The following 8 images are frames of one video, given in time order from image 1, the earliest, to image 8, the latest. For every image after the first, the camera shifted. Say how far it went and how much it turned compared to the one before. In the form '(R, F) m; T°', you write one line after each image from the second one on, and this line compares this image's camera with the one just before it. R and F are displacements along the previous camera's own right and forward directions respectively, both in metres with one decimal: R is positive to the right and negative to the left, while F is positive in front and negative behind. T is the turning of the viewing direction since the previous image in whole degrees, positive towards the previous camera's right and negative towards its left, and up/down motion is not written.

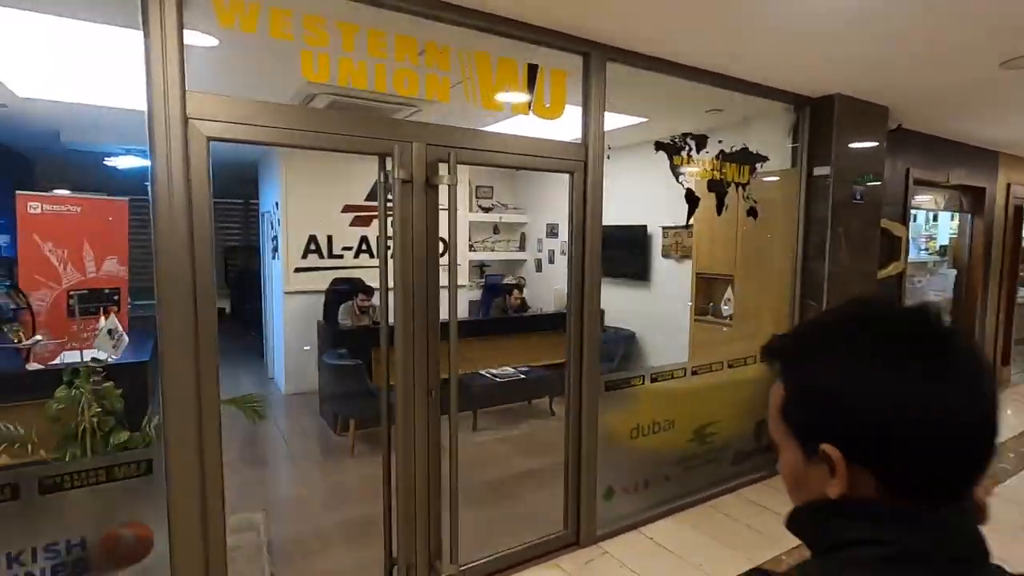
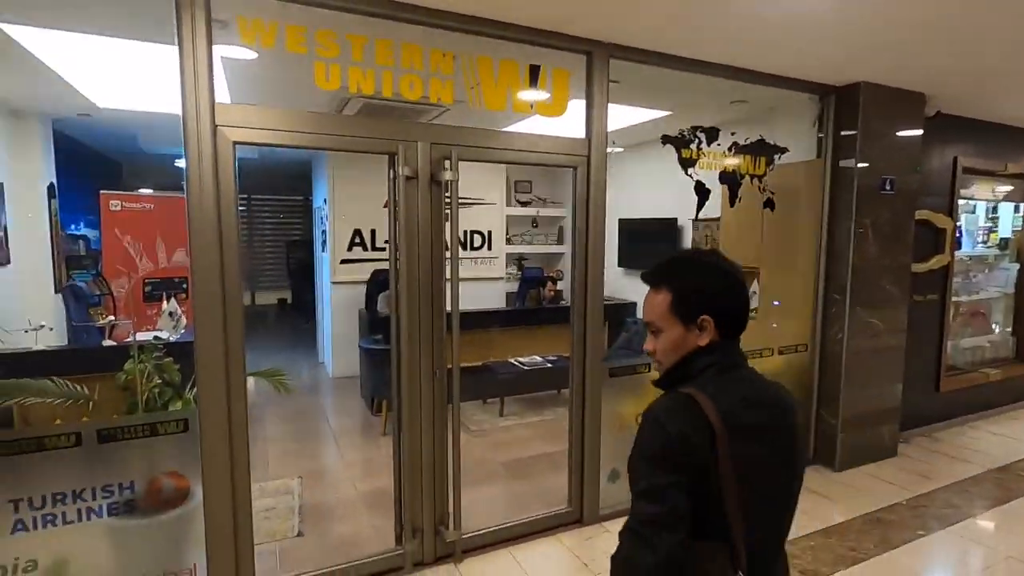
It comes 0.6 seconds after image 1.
(+0.3, -0.2) m; -6°
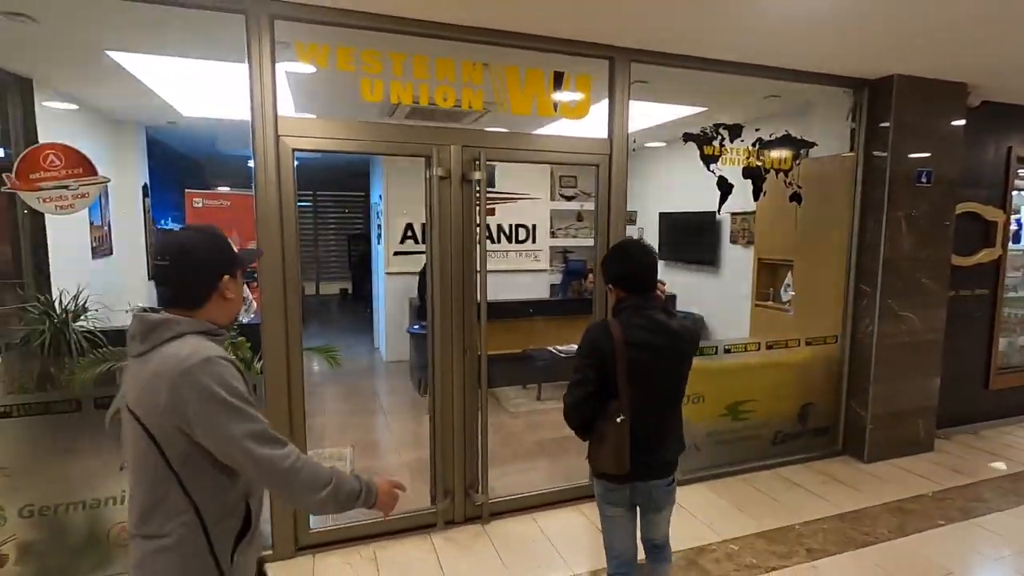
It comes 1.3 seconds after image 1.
(+0.2, -0.2) m; -6°
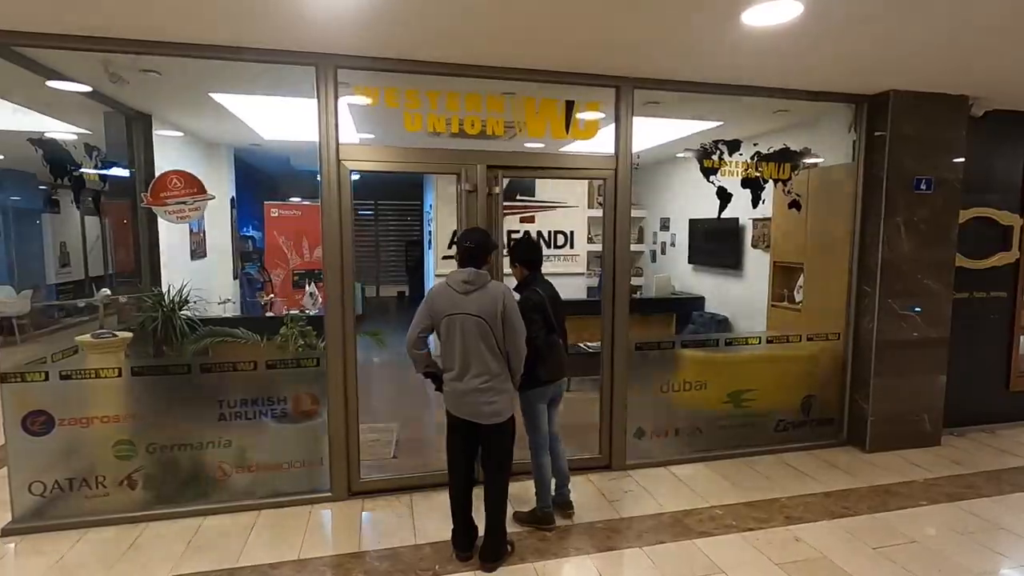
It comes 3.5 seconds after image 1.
(+0.3, -0.5) m; -6°
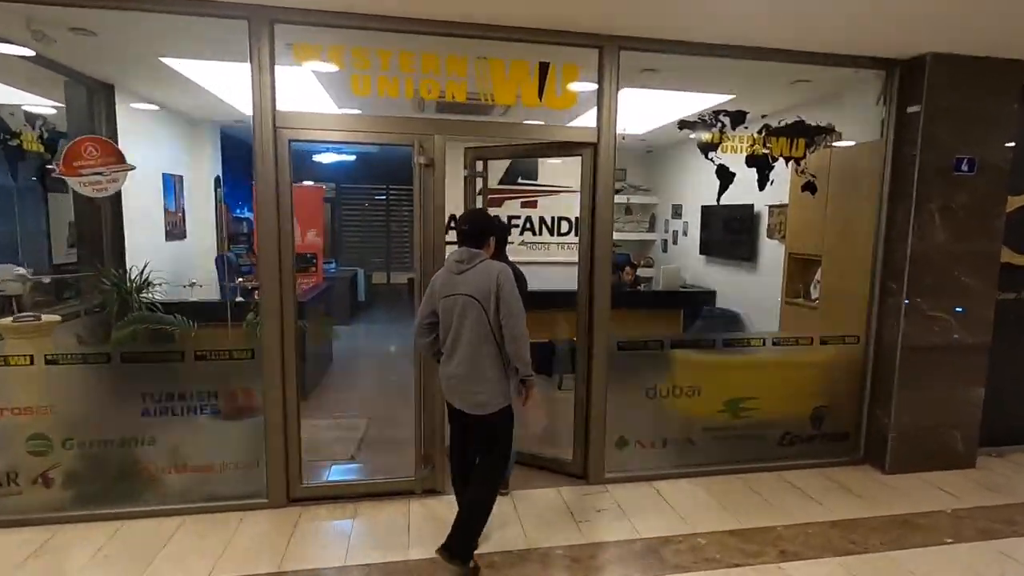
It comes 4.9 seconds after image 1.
(+0.3, +0.4) m; -3°
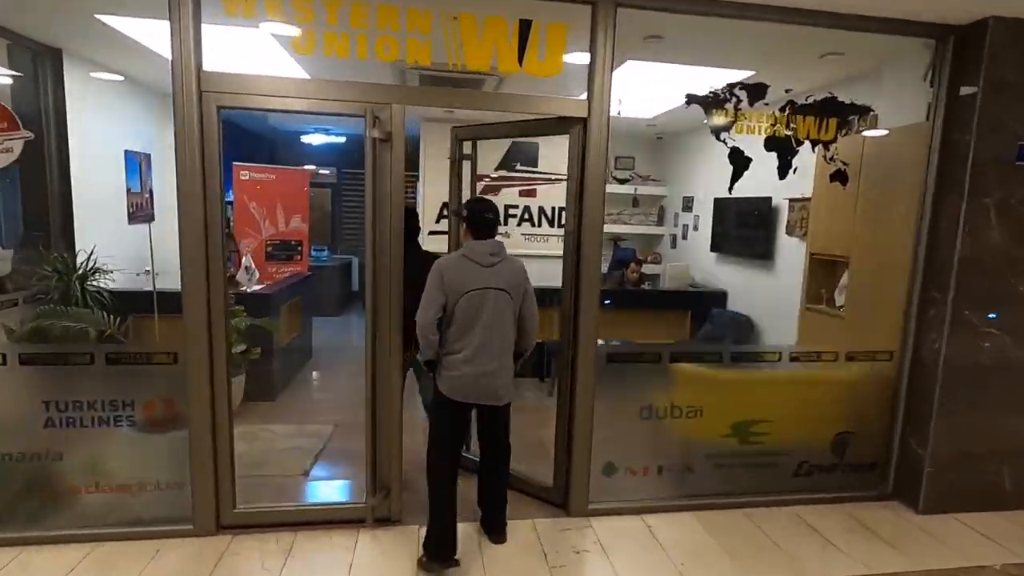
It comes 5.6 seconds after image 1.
(+0.2, +0.4) m; -1°
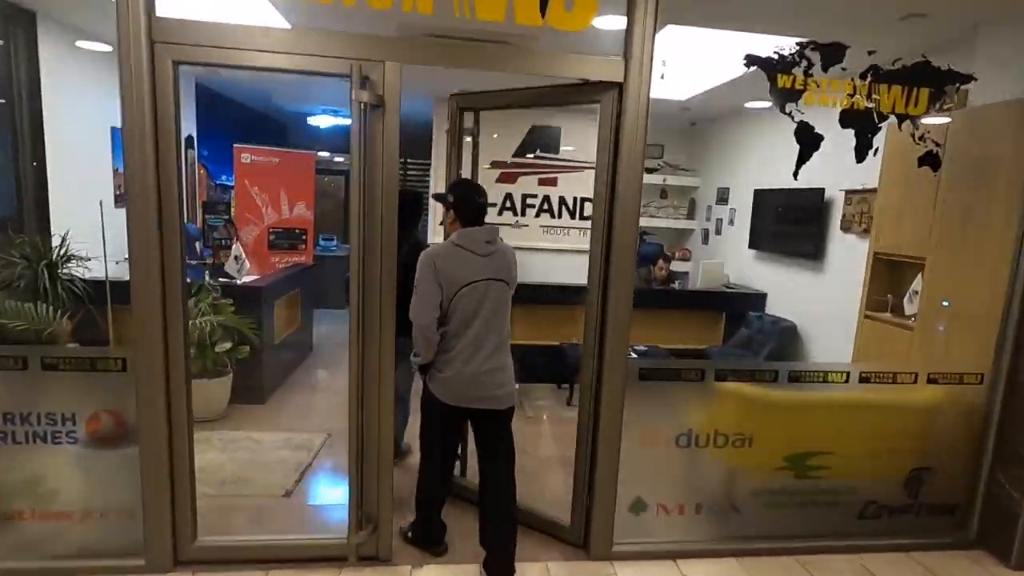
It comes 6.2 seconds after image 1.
(0.0, +0.4) m; -2°
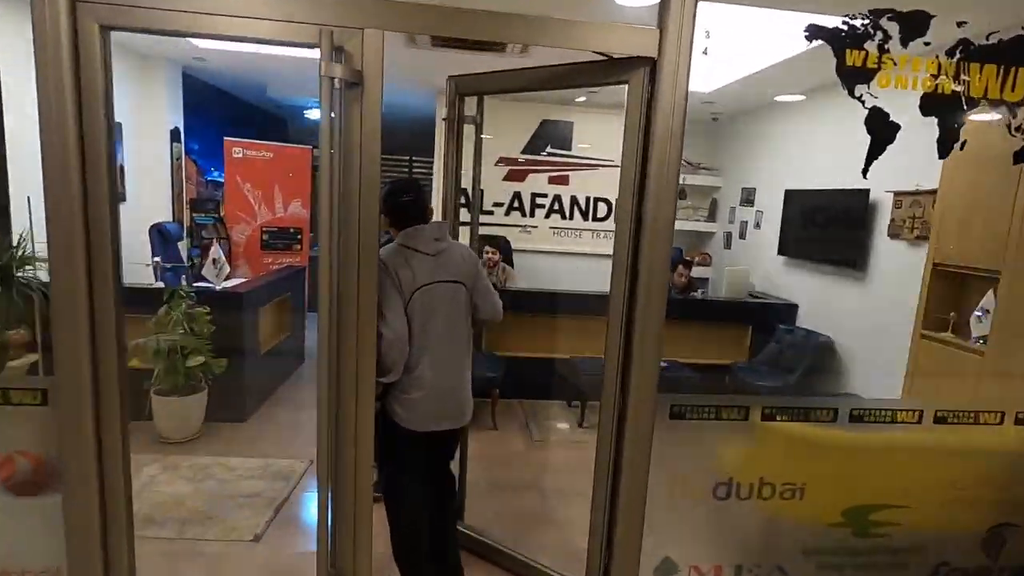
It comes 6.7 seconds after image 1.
(0.0, +0.4) m; -1°
